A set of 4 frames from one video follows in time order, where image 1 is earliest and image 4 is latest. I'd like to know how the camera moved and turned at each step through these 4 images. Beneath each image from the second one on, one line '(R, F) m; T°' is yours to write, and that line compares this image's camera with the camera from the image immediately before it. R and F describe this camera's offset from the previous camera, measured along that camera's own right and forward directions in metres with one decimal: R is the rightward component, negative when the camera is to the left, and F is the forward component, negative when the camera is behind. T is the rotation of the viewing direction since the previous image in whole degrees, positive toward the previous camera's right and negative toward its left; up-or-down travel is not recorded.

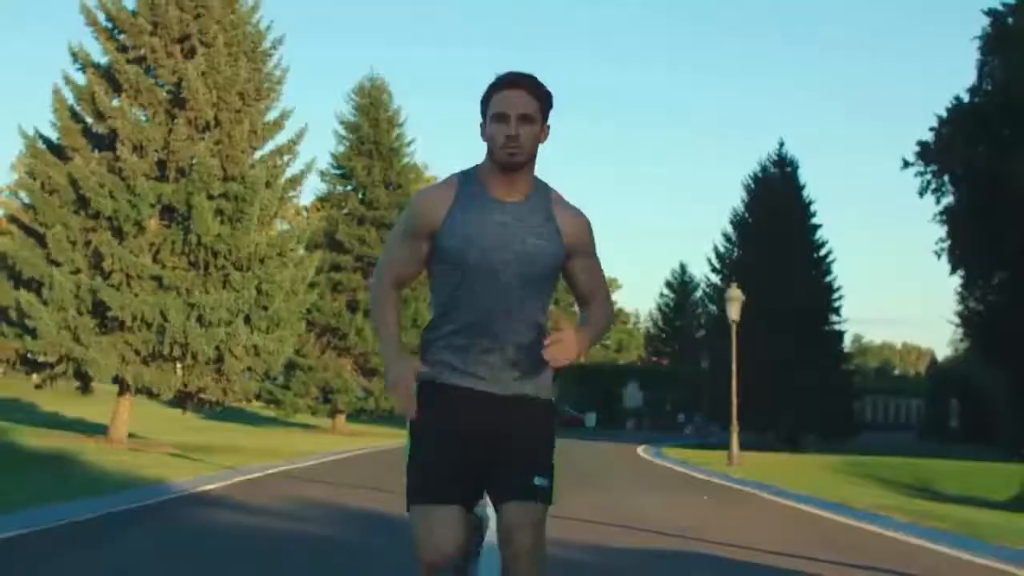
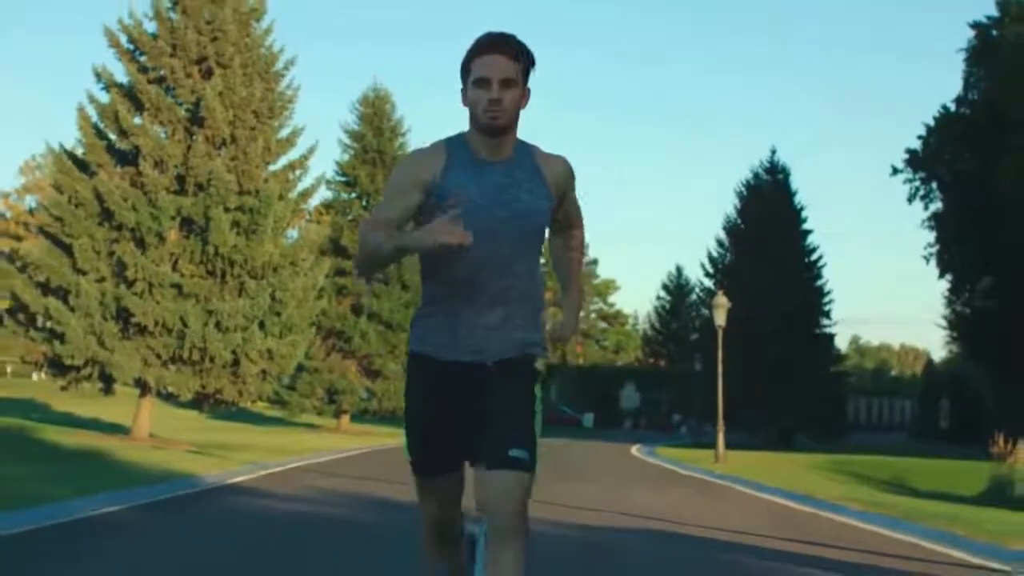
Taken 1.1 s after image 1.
(0.0, -1.1) m; 0°
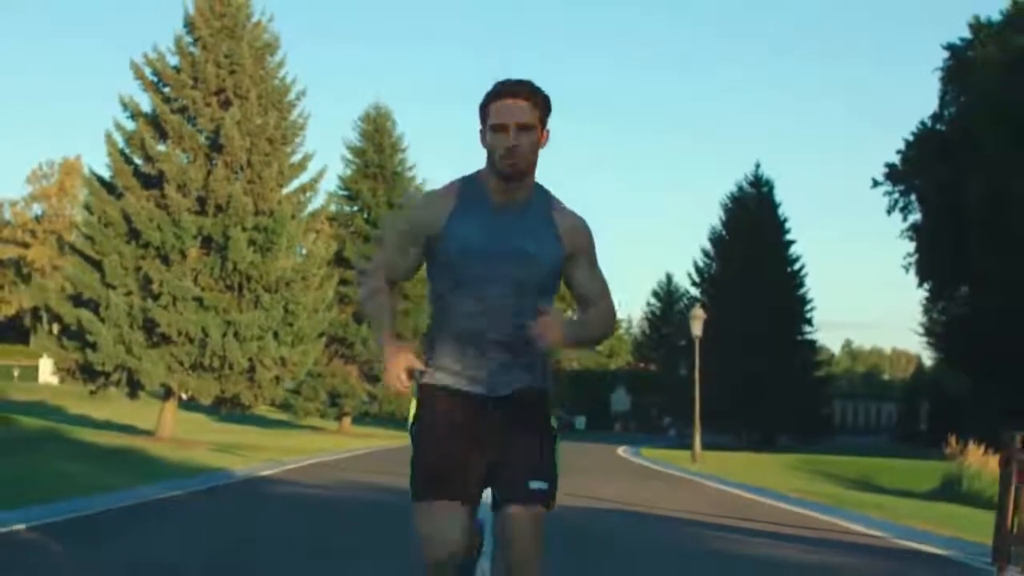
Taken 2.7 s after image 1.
(0.0, -1.6) m; 0°
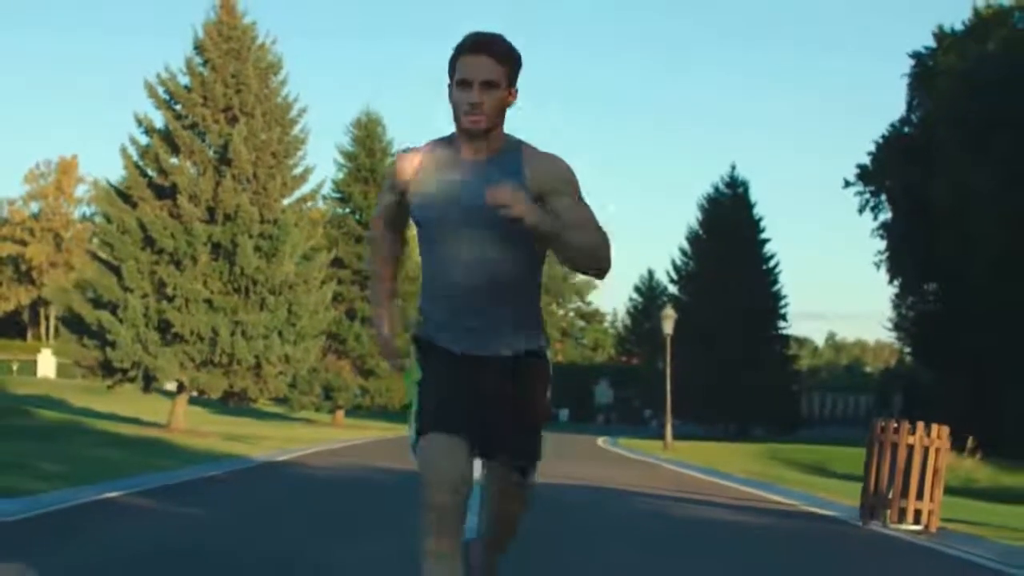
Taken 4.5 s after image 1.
(0.0, -1.7) m; +1°
